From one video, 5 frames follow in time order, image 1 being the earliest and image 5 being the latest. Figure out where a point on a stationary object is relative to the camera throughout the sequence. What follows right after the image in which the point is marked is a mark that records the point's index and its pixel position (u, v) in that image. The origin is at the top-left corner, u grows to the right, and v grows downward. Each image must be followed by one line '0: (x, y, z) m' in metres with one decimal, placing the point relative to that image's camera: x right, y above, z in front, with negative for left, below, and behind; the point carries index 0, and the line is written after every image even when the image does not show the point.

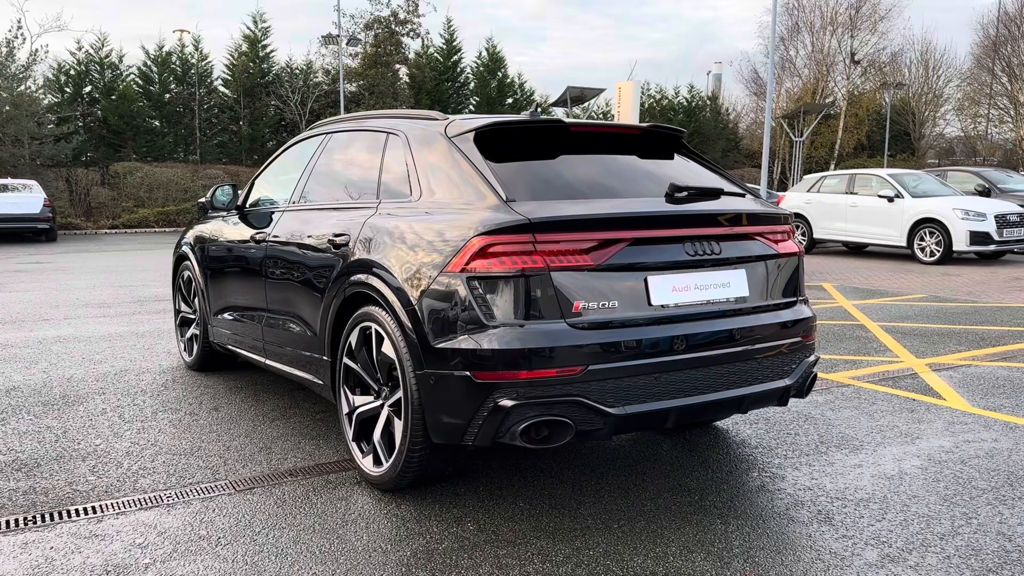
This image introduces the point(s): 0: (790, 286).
0: (+1.1, 0.0, +3.4) m
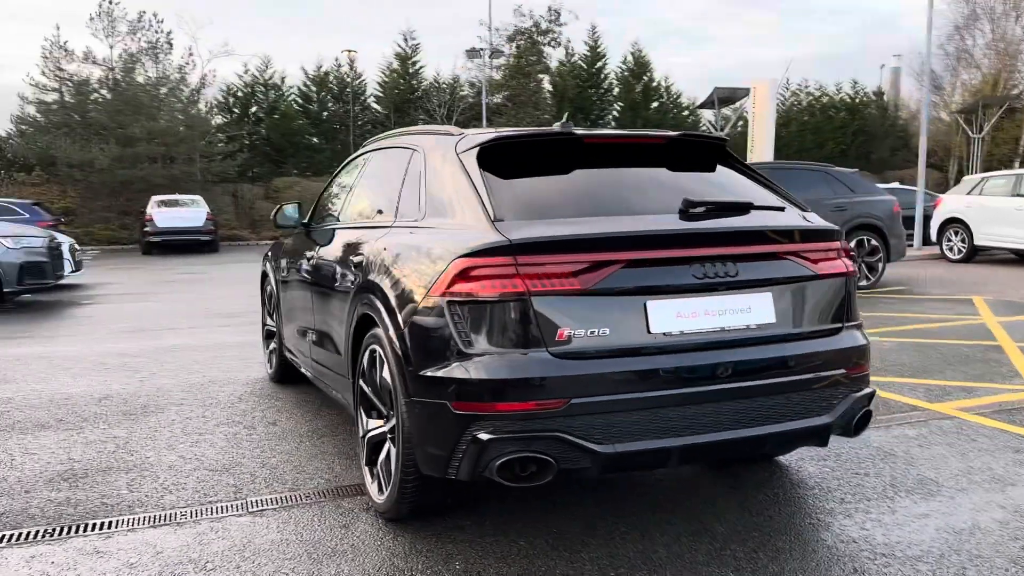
0: (+1.1, -0.1, +3.1) m
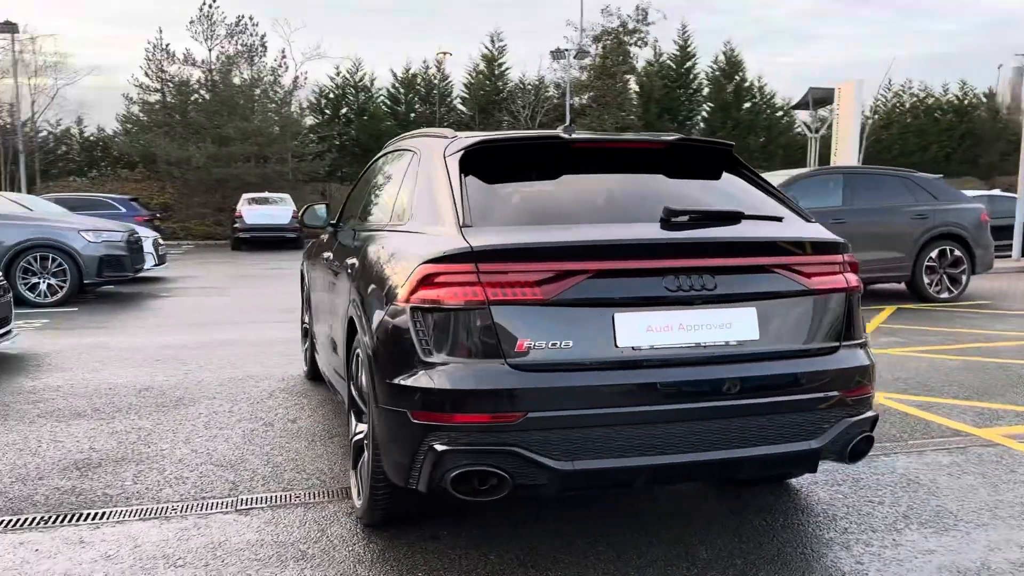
0: (+1.1, -0.1, +2.9) m
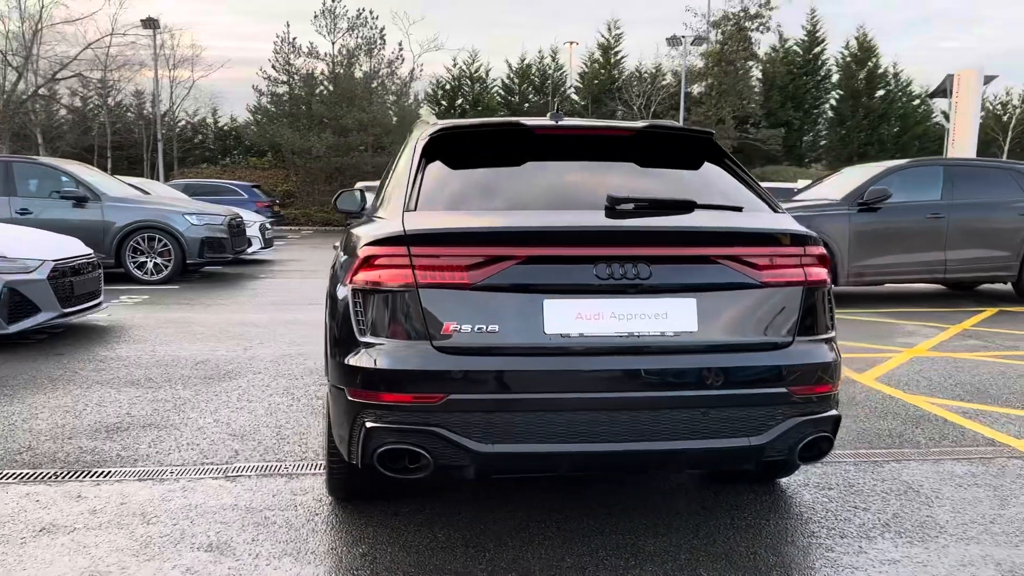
0: (+0.9, -0.1, +2.8) m
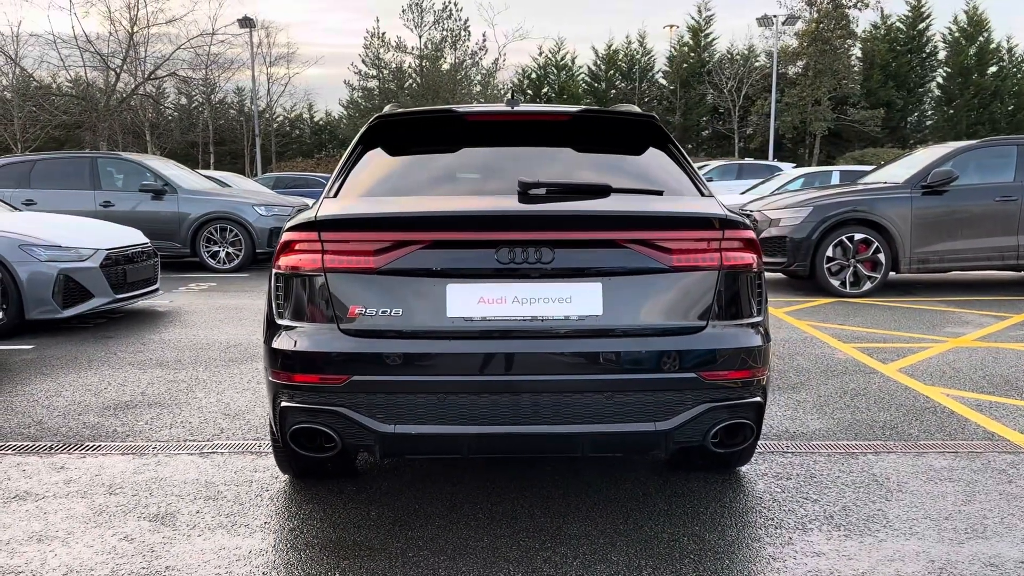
0: (+0.6, -0.1, +2.7) m
